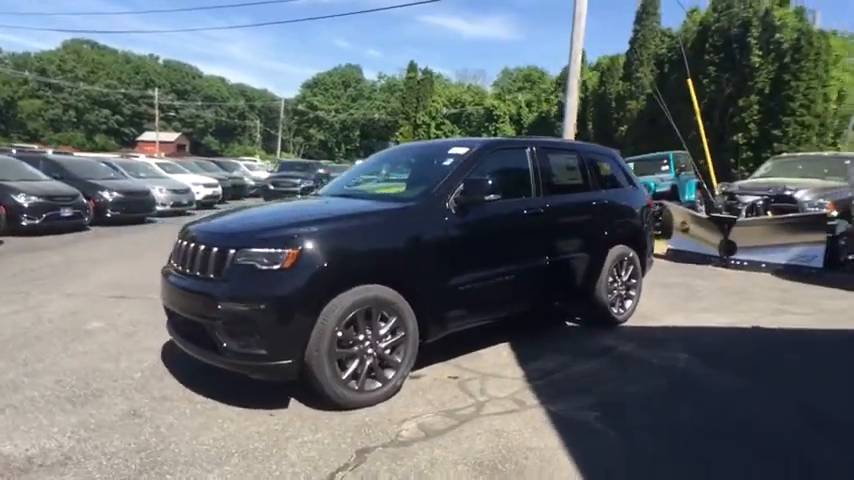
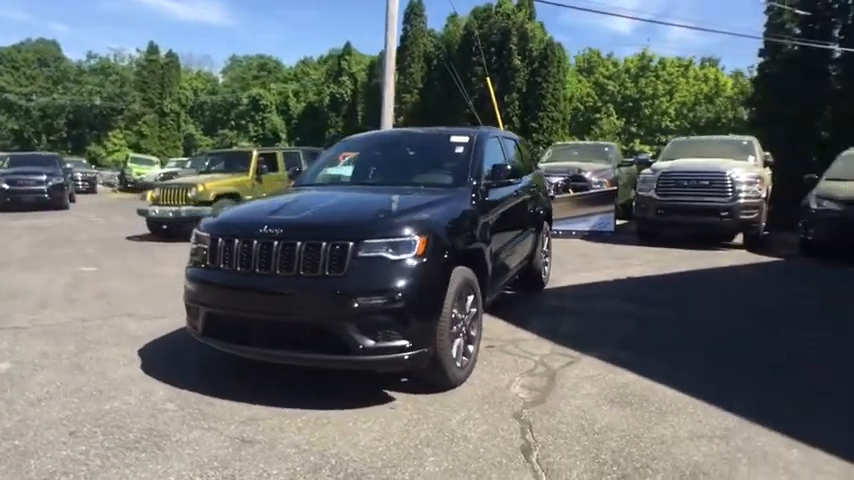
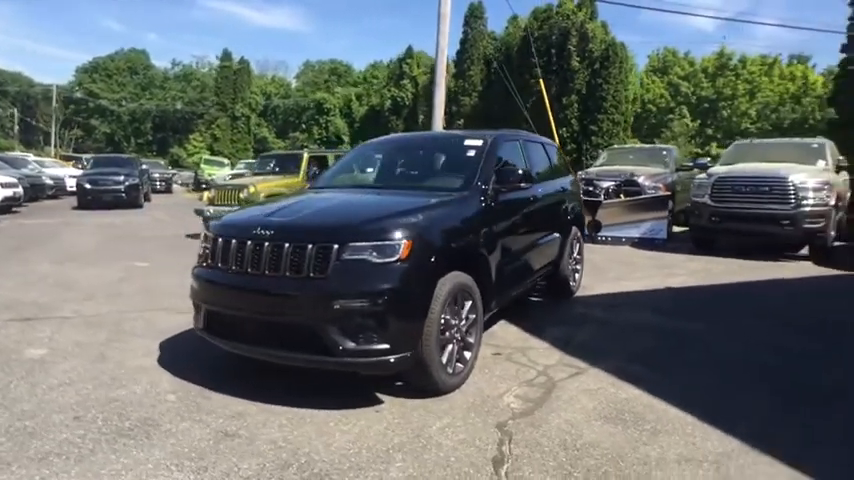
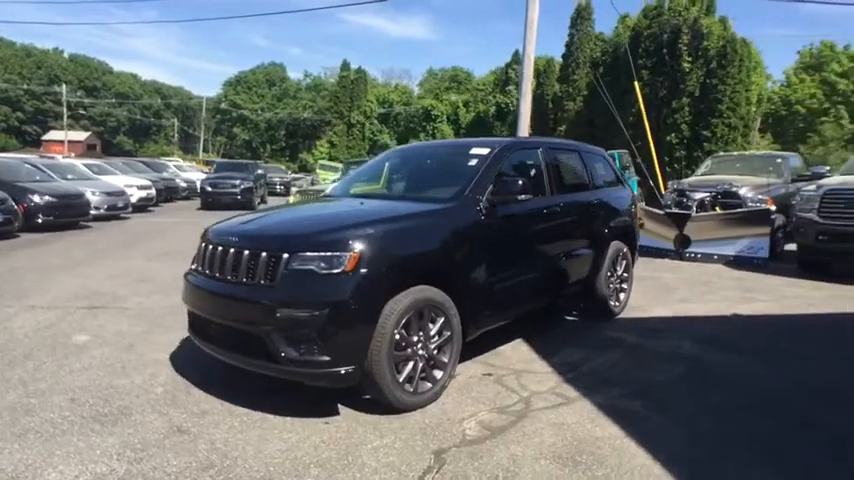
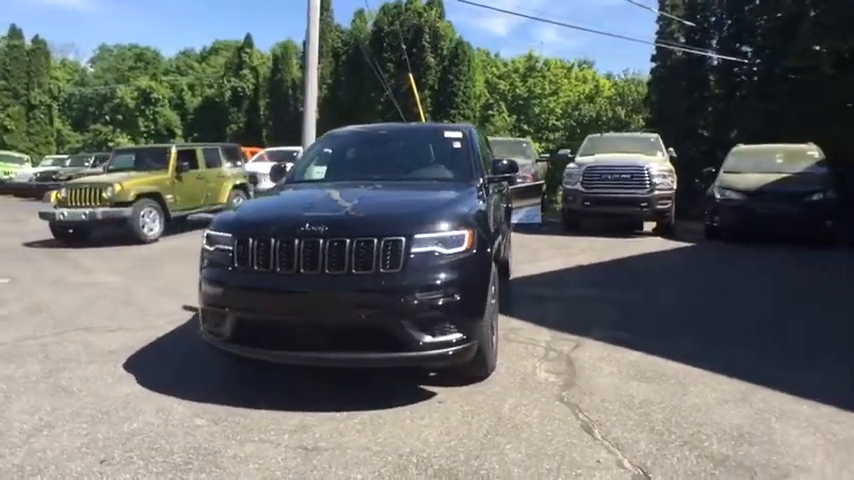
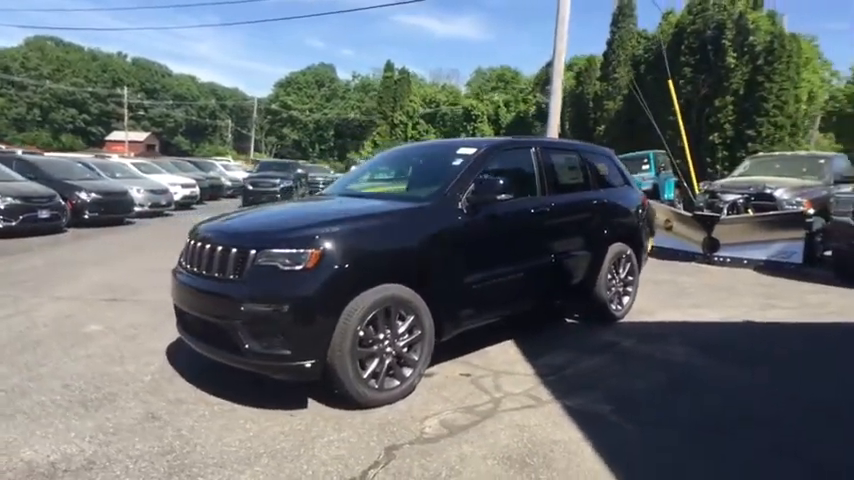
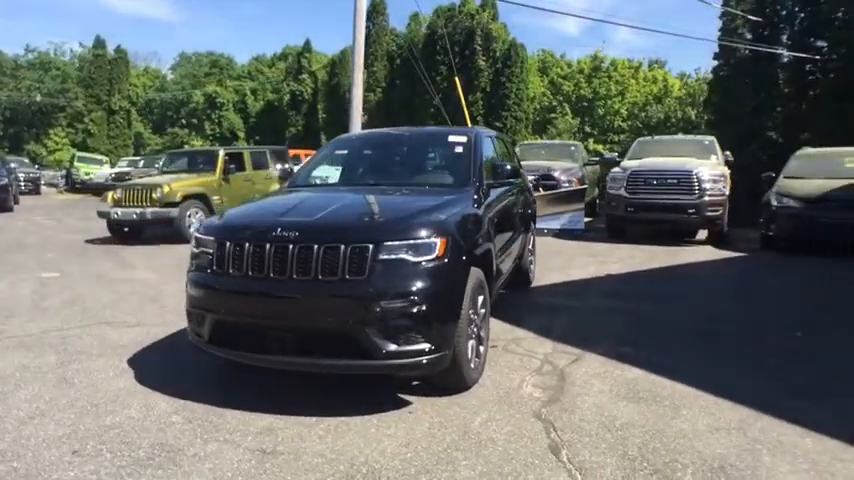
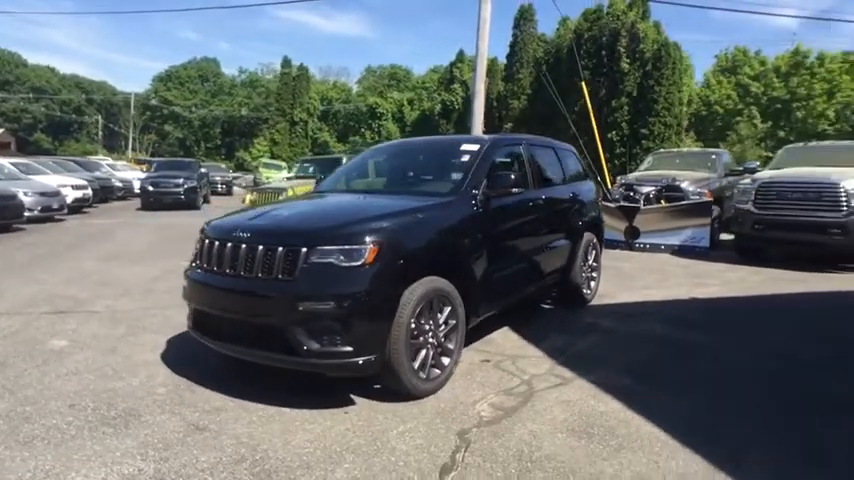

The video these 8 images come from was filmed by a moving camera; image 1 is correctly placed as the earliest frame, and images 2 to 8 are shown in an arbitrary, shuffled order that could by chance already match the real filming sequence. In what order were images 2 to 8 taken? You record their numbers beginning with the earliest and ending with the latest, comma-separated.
6, 4, 8, 3, 2, 7, 5
